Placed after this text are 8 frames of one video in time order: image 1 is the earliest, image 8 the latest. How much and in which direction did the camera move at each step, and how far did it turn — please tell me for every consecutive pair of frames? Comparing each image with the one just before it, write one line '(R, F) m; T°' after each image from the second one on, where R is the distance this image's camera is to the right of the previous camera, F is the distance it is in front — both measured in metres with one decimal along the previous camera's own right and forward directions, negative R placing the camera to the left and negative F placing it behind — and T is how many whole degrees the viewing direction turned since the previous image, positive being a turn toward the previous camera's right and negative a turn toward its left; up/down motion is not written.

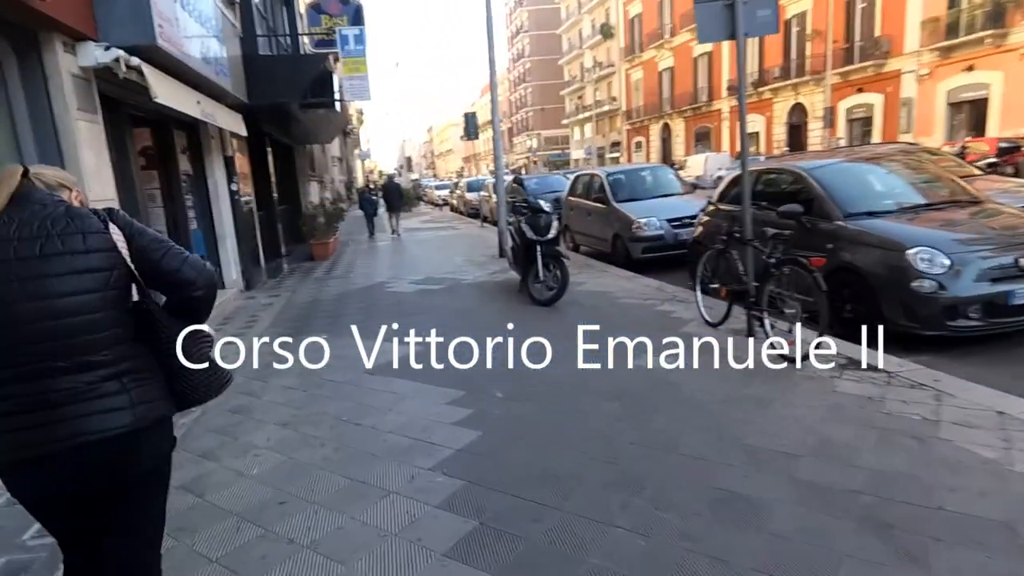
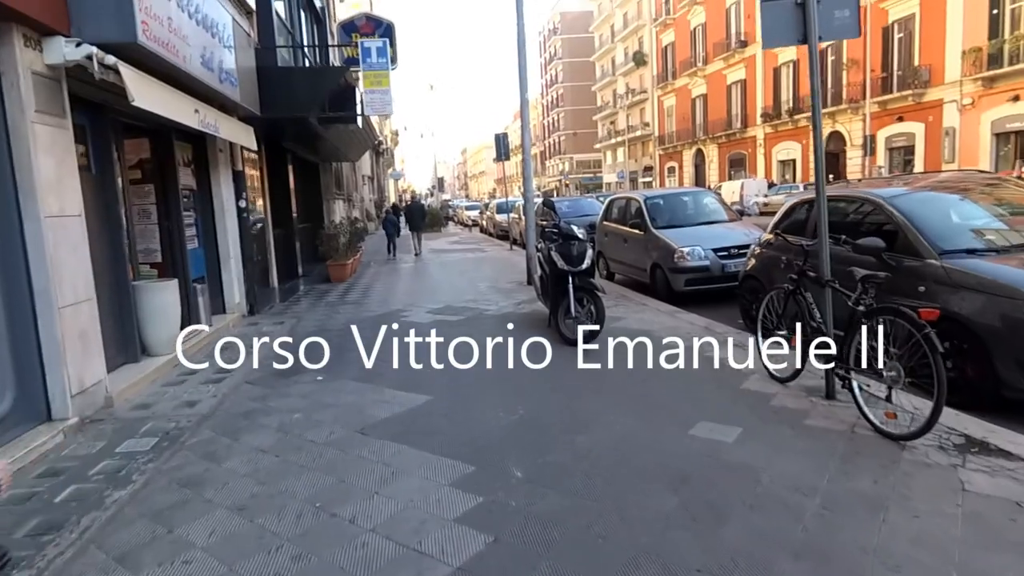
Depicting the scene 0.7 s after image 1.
(0.0, +0.9) m; -3°
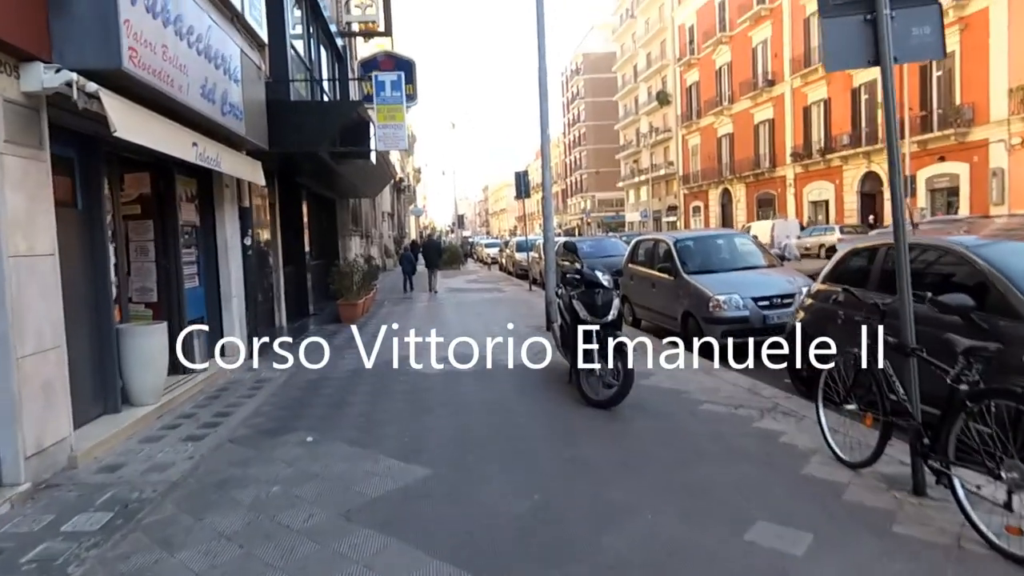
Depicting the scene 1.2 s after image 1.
(0.0, +0.7) m; -2°
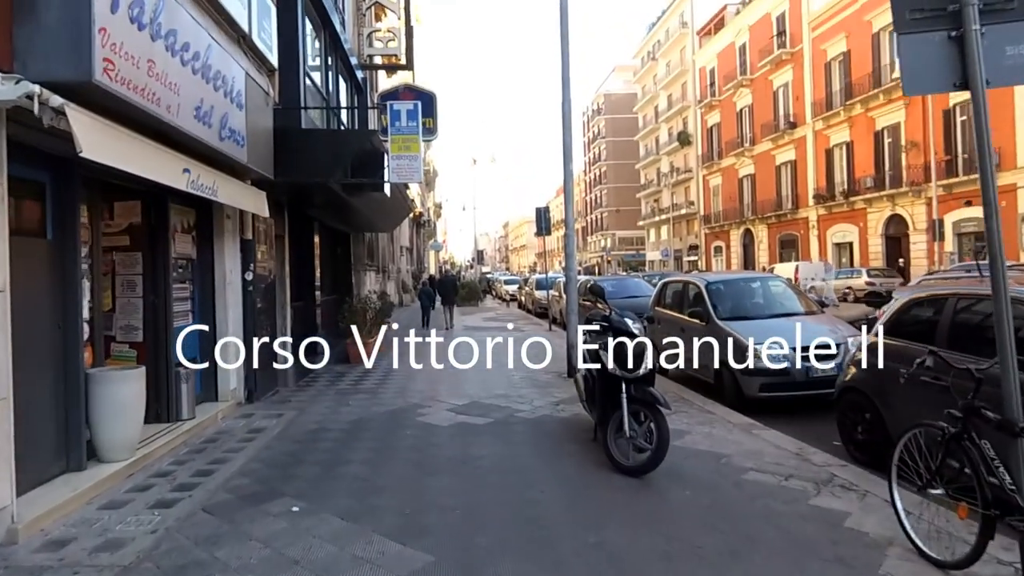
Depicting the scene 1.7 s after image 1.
(0.0, +0.7) m; -2°
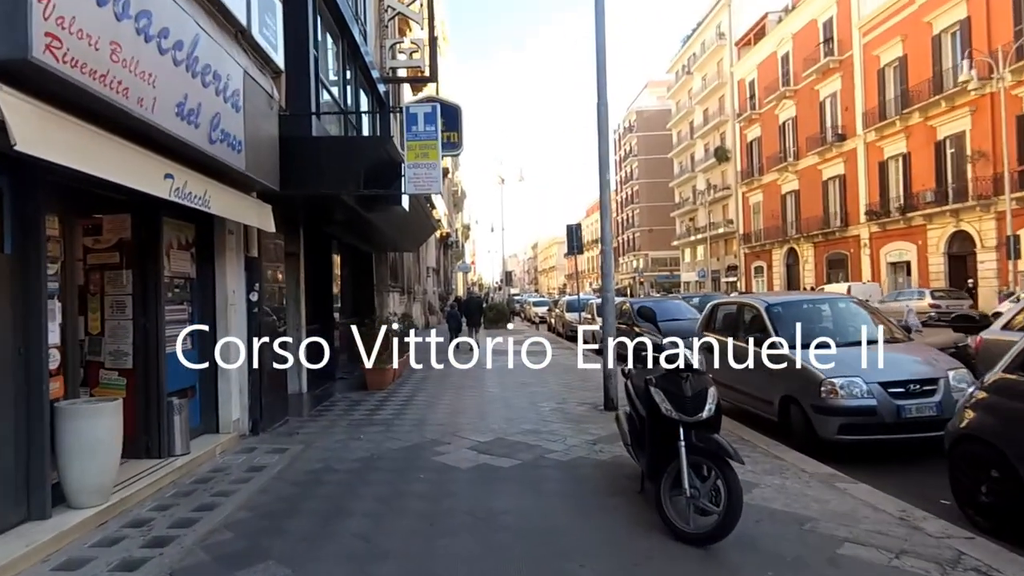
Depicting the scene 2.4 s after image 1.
(0.0, +0.9) m; -3°
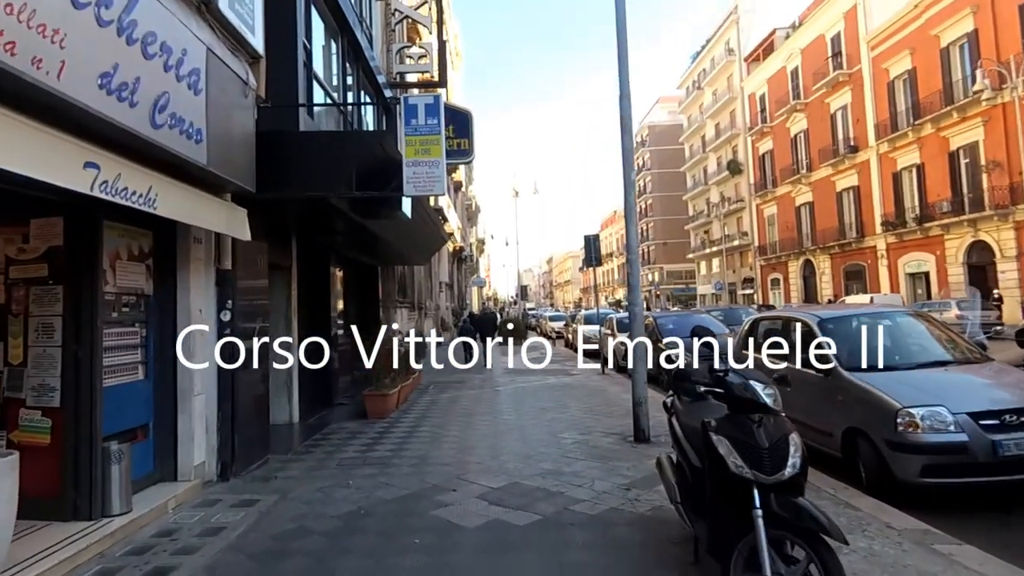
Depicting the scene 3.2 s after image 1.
(0.0, +1.1) m; -1°
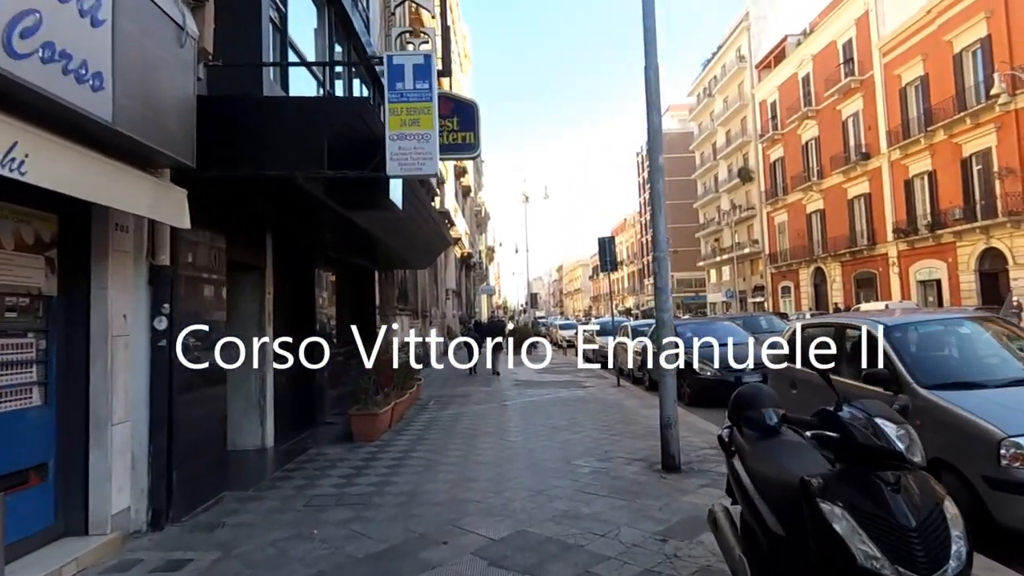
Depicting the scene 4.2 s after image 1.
(0.0, +1.3) m; 0°
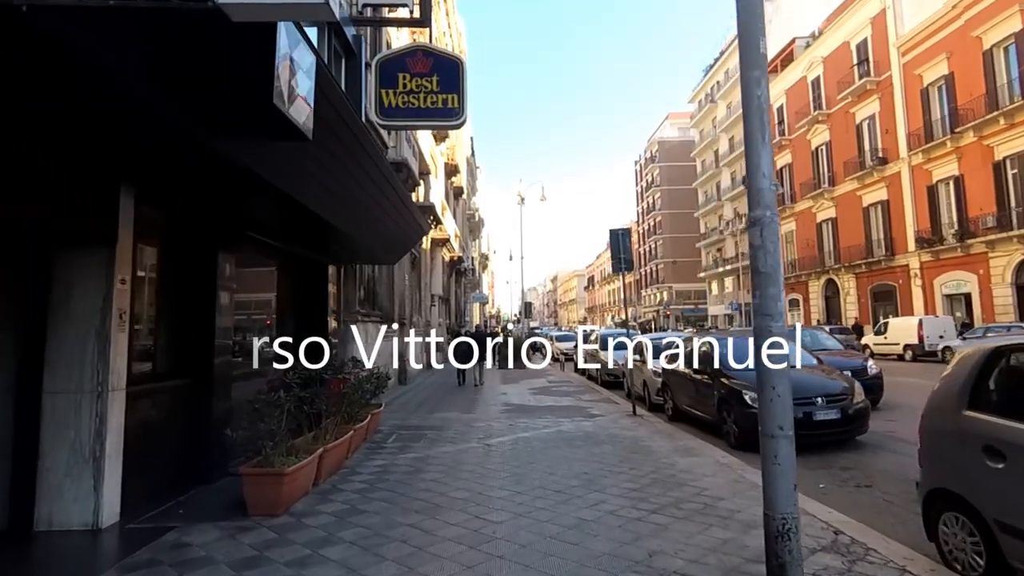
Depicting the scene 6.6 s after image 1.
(+0.1, +3.1) m; 0°
